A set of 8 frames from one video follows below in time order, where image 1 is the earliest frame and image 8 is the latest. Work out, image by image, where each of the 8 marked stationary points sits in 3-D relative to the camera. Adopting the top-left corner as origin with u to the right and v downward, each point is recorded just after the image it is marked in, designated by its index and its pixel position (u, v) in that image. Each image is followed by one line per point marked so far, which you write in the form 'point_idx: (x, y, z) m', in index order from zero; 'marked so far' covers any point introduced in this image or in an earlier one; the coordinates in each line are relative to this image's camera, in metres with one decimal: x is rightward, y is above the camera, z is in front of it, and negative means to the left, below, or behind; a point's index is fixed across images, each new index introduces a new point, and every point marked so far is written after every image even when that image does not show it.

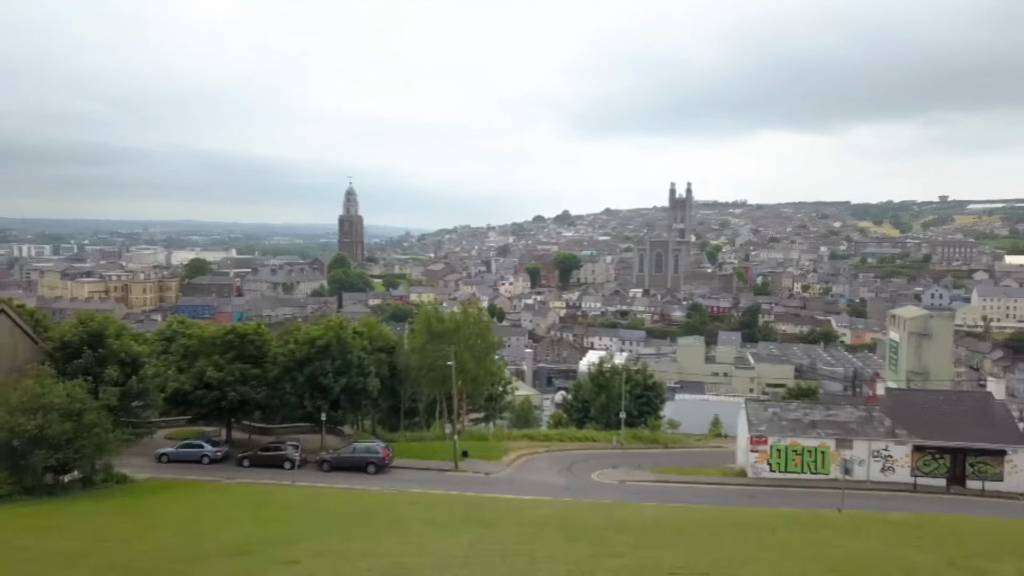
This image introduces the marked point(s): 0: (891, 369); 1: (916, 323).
0: (+9.1, -2.0, +19.6) m
1: (+9.2, -0.8, +18.5) m
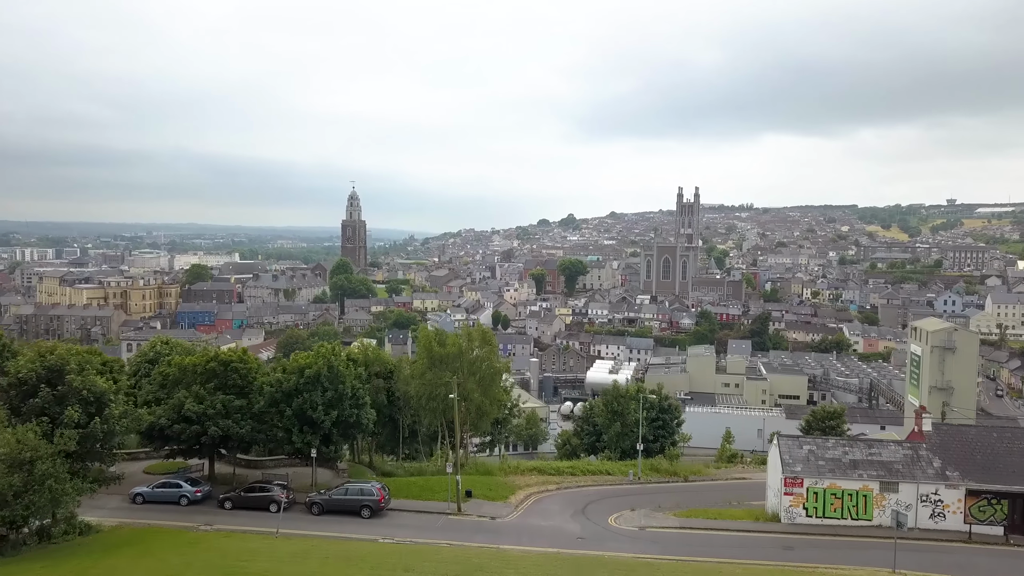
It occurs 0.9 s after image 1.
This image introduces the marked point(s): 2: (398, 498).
0: (+9.2, -2.2, +18.7) m
1: (+9.3, -1.1, +17.6) m
2: (-1.1, -2.1, +7.9) m
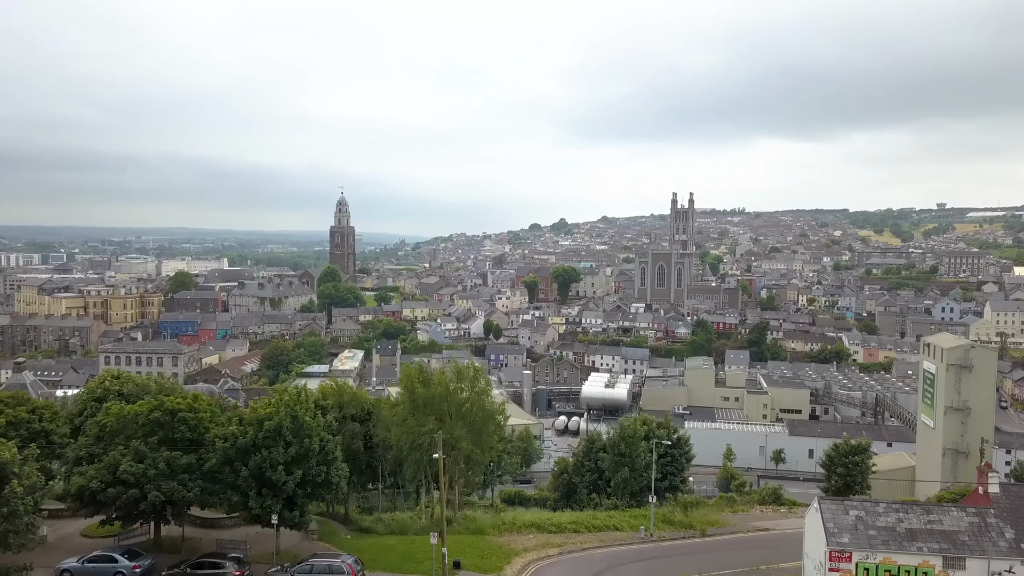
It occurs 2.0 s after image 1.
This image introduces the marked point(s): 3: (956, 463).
0: (+9.1, -2.6, +17.8) m
1: (+9.1, -1.4, +16.7) m
2: (-1.2, -2.4, +6.9) m
3: (+9.1, -3.6, +16.8) m
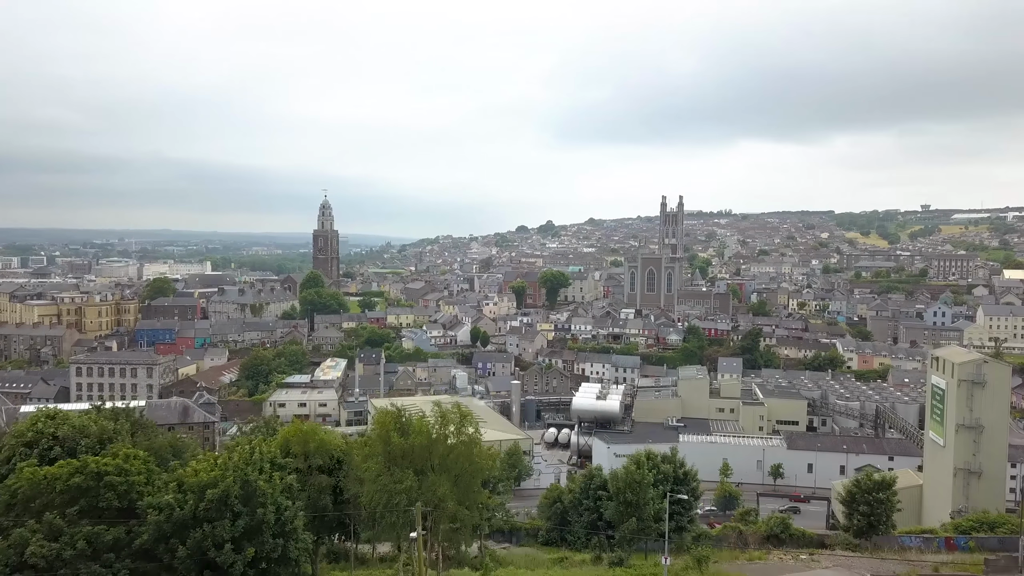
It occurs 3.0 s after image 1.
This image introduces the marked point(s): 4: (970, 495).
0: (+8.8, -2.8, +17.0) m
1: (+8.9, -1.6, +15.9) m
2: (-1.2, -2.6, +5.9) m
3: (+8.9, -3.8, +15.9) m
4: (+9.0, -4.1, +15.9) m
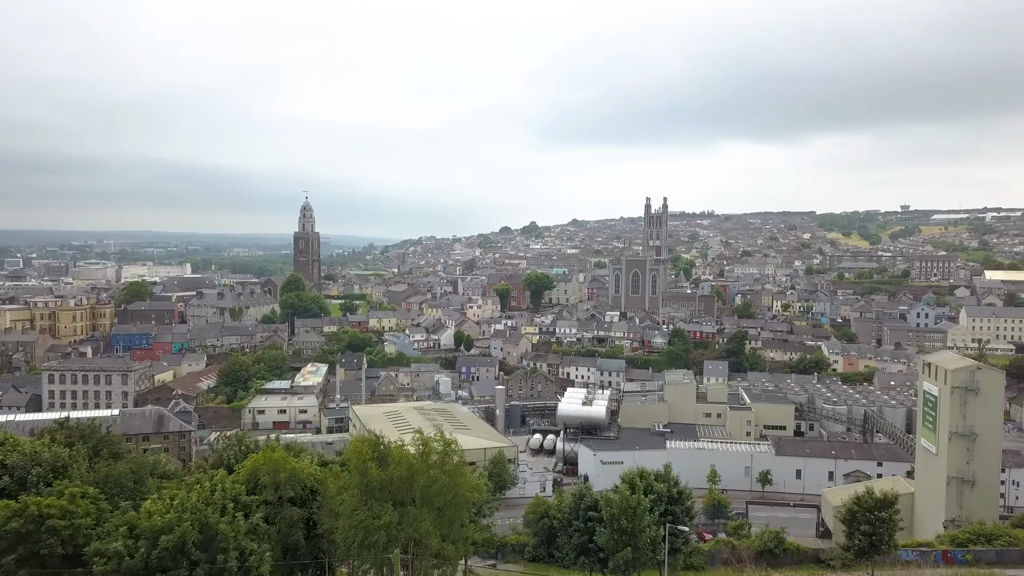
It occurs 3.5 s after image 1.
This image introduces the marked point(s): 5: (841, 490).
0: (+8.5, -2.9, +16.7) m
1: (+8.6, -1.7, +15.6) m
2: (-1.3, -2.7, +5.4) m
3: (+8.6, -3.9, +15.6) m
4: (+8.7, -4.2, +15.6) m
5: (+7.6, -4.7, +18.8) m
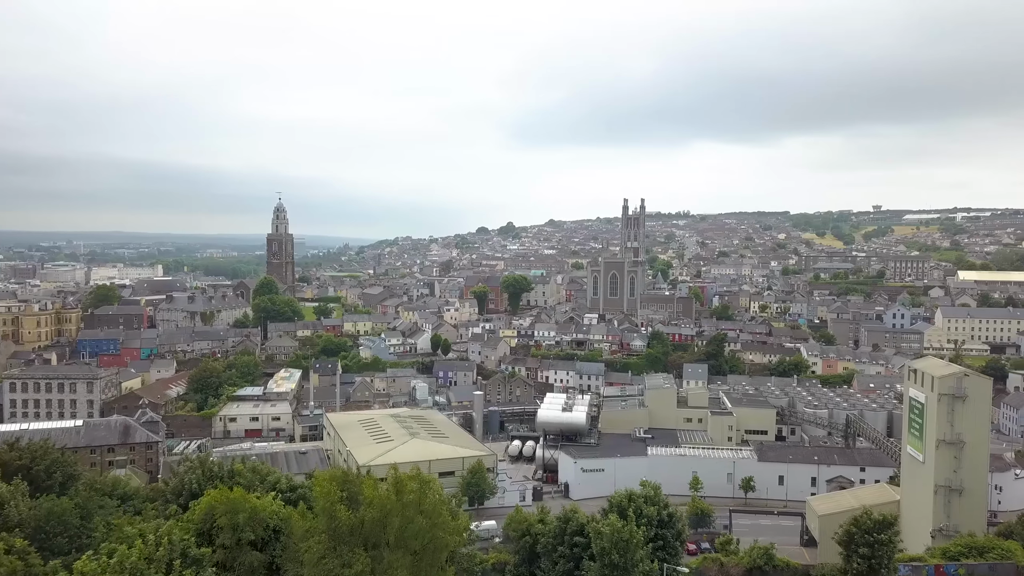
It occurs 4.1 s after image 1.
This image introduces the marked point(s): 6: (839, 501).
0: (+8.1, -3.0, +16.4) m
1: (+8.2, -1.8, +15.3) m
2: (-1.4, -2.9, +4.8) m
3: (+8.3, -4.0, +15.4) m
4: (+8.3, -4.3, +15.4) m
5: (+7.1, -4.8, +18.5) m
6: (+7.3, -4.7, +18.1) m
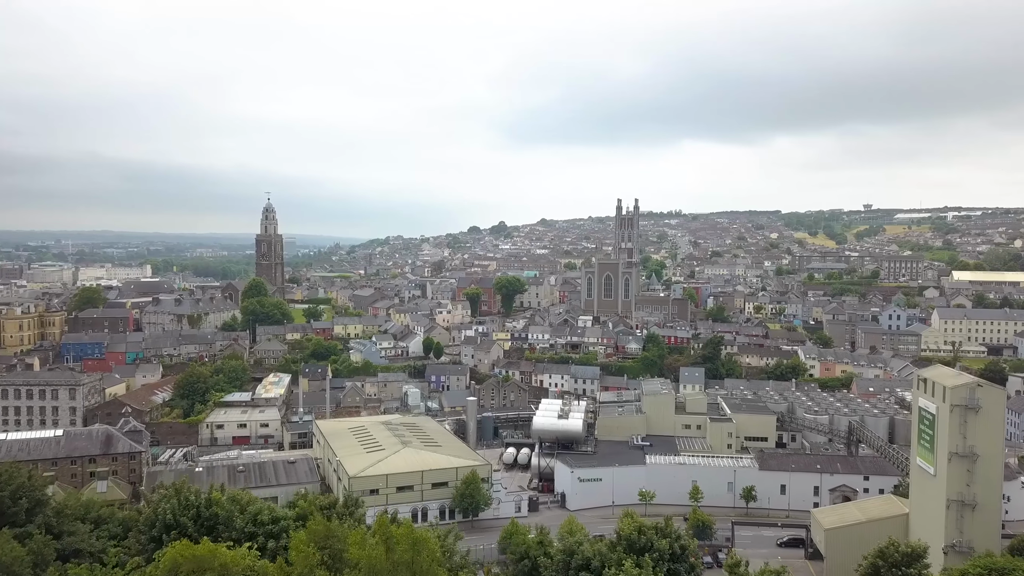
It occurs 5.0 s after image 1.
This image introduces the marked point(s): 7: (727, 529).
0: (+8.0, -3.1, +15.9) m
1: (+8.2, -1.9, +14.8) m
2: (-1.3, -3.0, +4.2) m
3: (+8.2, -4.2, +14.8) m
4: (+8.3, -4.4, +14.8) m
5: (+7.0, -4.9, +17.9) m
6: (+7.2, -4.9, +17.6) m
7: (+5.2, -5.9, +19.9) m
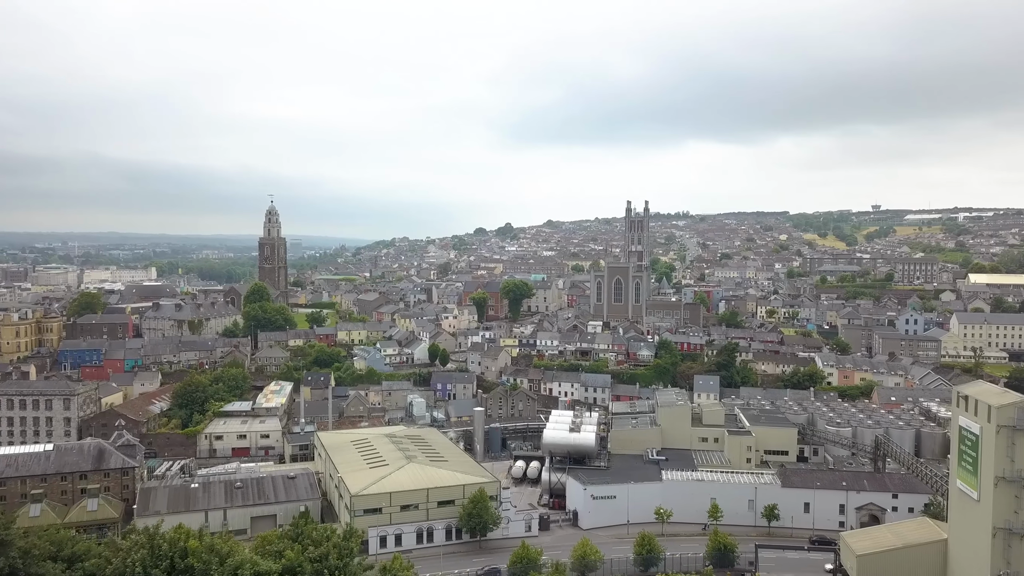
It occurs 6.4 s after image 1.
0: (+8.2, -3.3, +14.8) m
1: (+8.4, -2.1, +13.7) m
2: (-1.2, -3.2, +3.2) m
3: (+8.4, -4.3, +13.7) m
4: (+8.5, -4.6, +13.7) m
5: (+7.3, -5.1, +16.9) m
6: (+7.4, -5.1, +16.5) m
7: (+5.5, -6.1, +18.8) m
